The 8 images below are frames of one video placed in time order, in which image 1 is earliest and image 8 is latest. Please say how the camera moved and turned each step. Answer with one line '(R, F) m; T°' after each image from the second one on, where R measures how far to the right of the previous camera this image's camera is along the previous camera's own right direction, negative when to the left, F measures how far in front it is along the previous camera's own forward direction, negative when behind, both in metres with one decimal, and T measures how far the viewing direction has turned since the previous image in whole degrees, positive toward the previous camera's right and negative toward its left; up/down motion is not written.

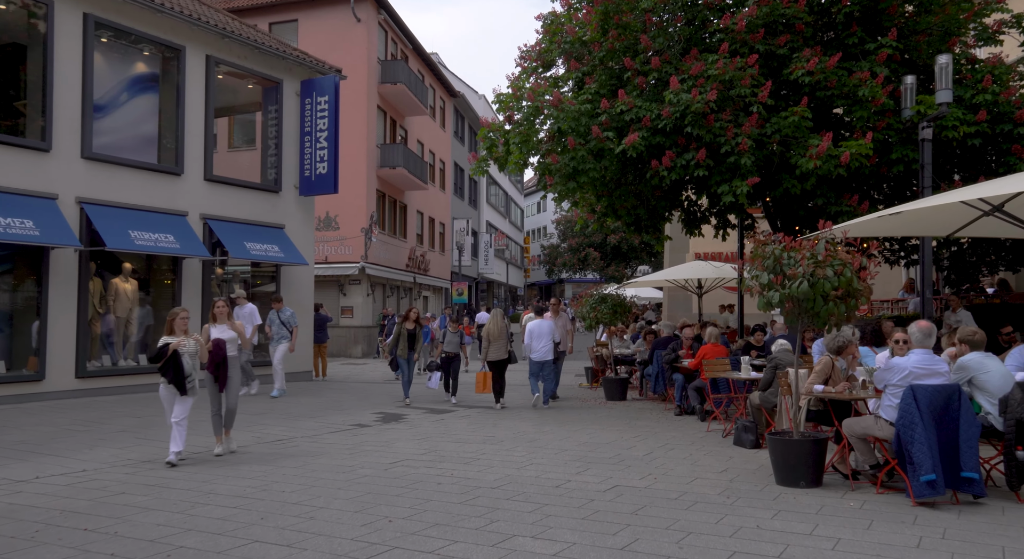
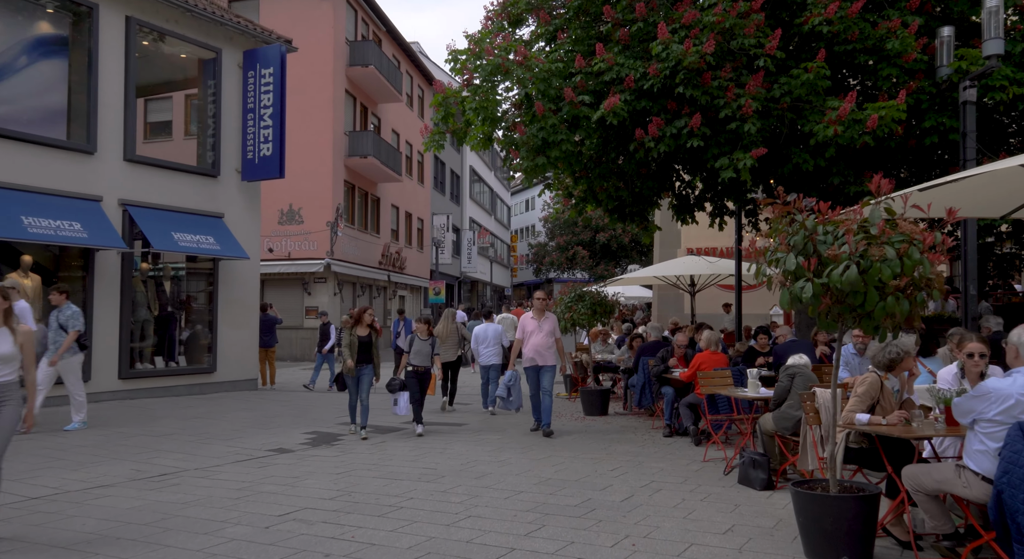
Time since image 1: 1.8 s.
(+0.5, +2.4) m; +1°
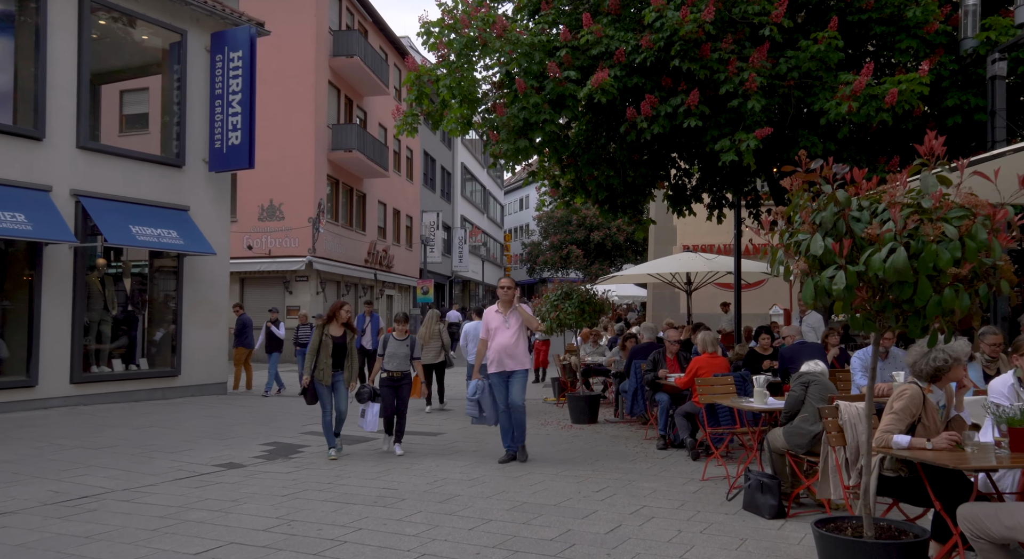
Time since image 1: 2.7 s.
(+0.2, +1.2) m; 0°
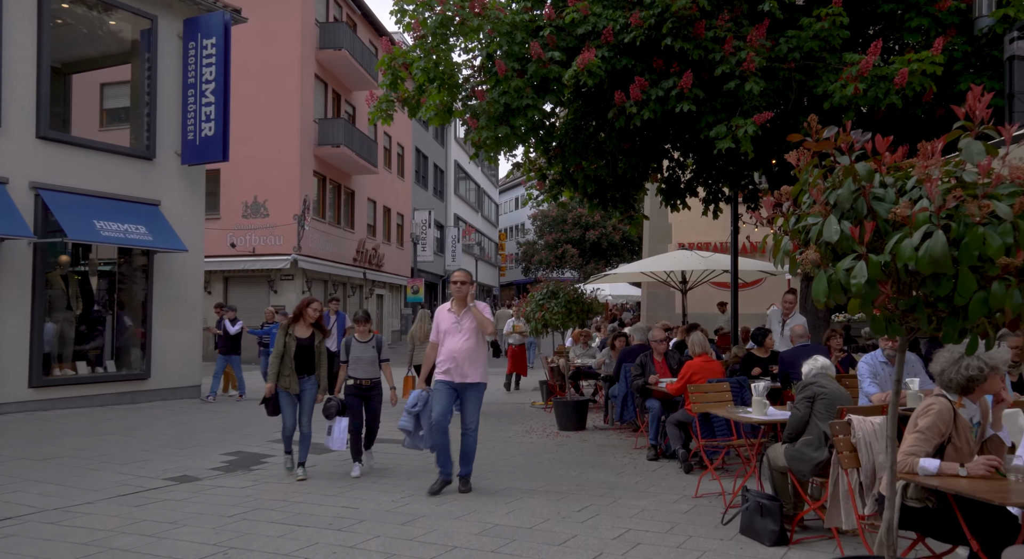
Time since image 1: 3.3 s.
(+0.2, +0.8) m; 0°
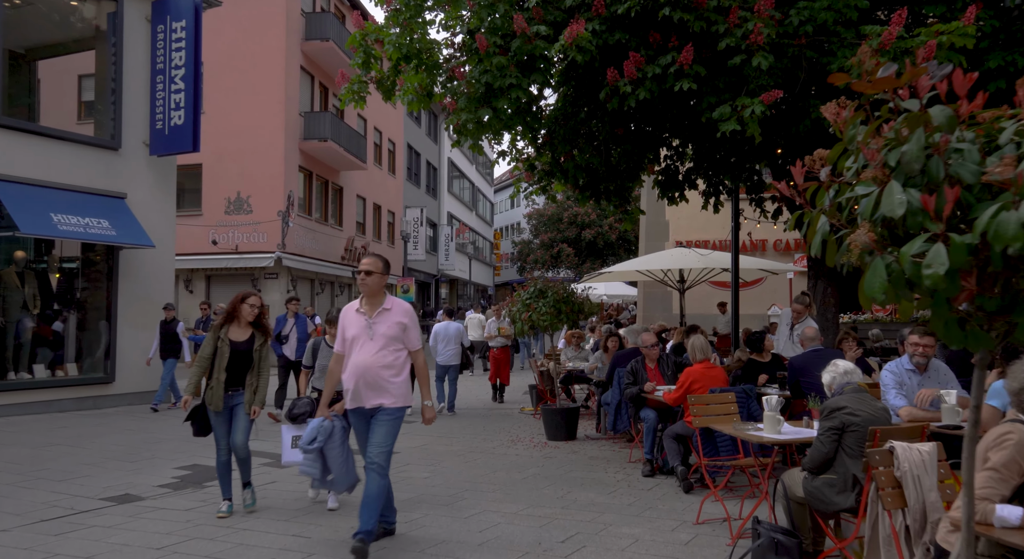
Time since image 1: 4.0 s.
(+0.2, +0.9) m; 0°
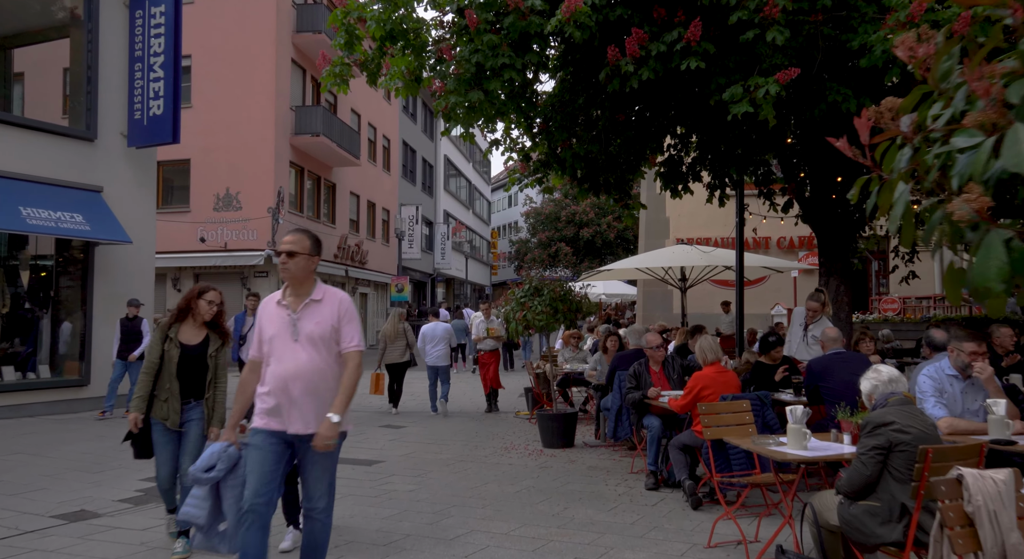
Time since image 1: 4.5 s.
(+0.1, +0.7) m; 0°
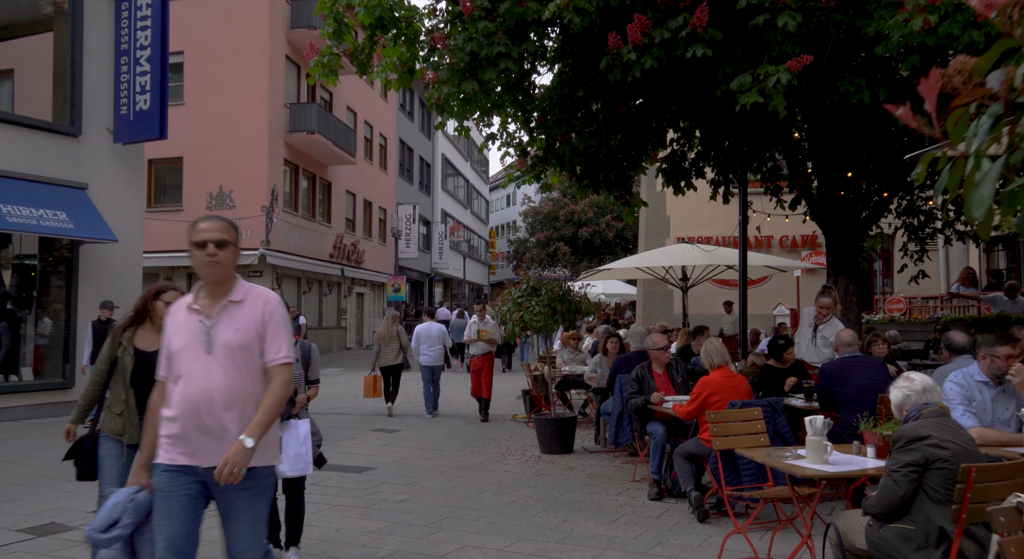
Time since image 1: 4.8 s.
(0.0, +0.4) m; 0°
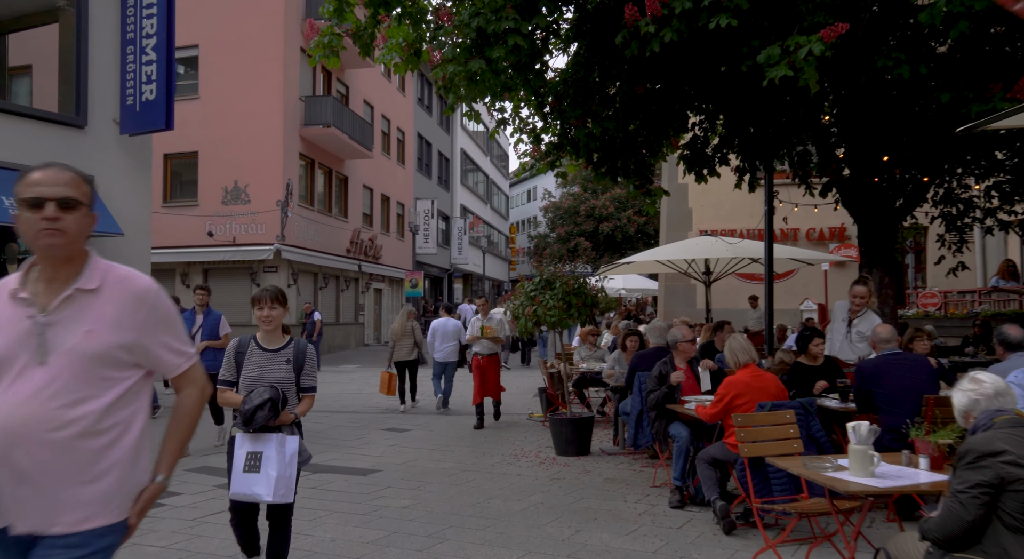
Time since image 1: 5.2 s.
(+0.1, +0.5) m; -1°
